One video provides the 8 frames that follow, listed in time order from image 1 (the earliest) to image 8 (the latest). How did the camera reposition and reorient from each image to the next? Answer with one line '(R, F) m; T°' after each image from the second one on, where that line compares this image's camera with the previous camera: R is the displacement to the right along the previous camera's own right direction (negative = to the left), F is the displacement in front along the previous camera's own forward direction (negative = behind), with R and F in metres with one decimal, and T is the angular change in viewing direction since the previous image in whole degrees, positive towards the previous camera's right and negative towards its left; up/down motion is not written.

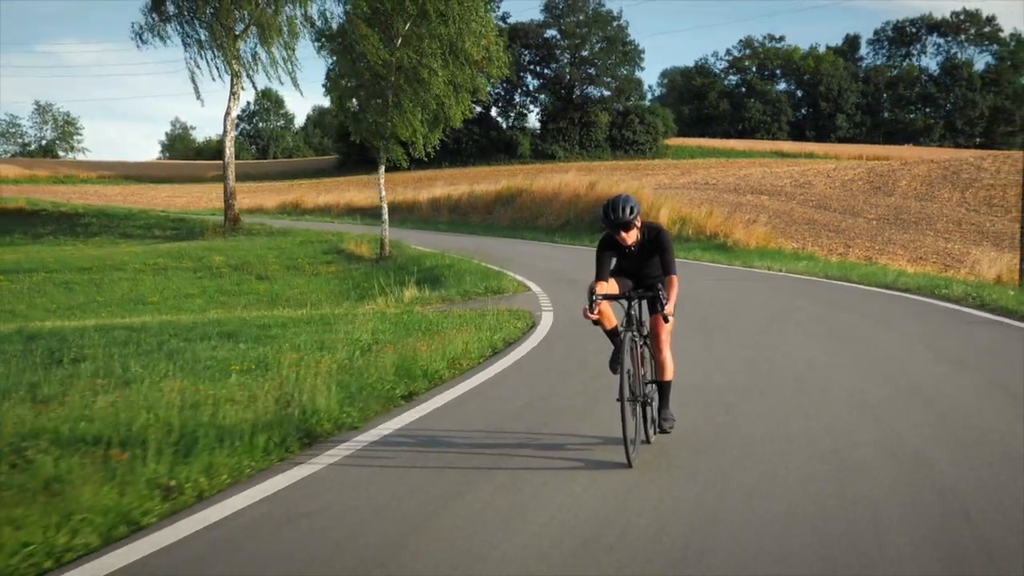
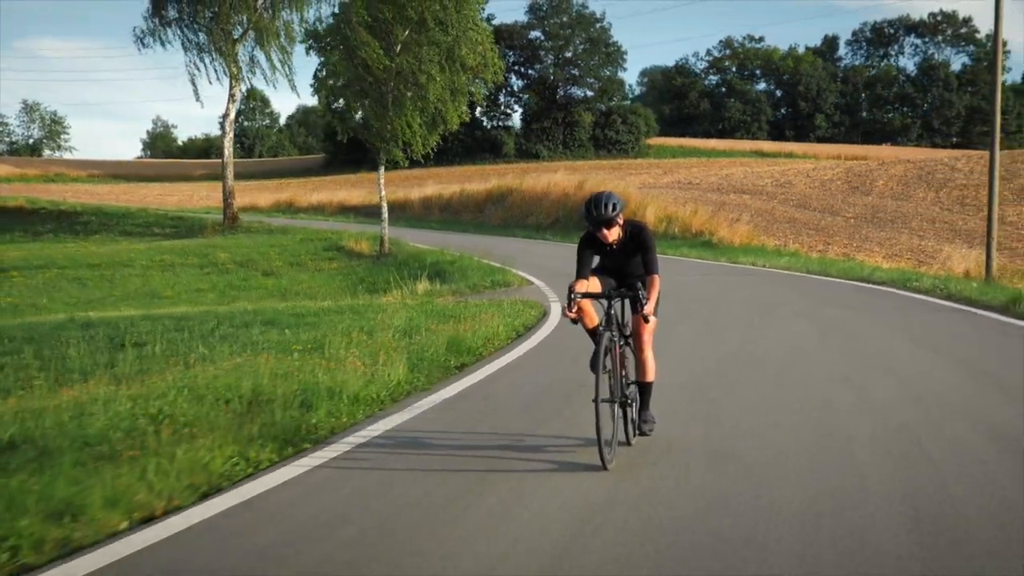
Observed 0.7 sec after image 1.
(-0.4, -1.1) m; +1°
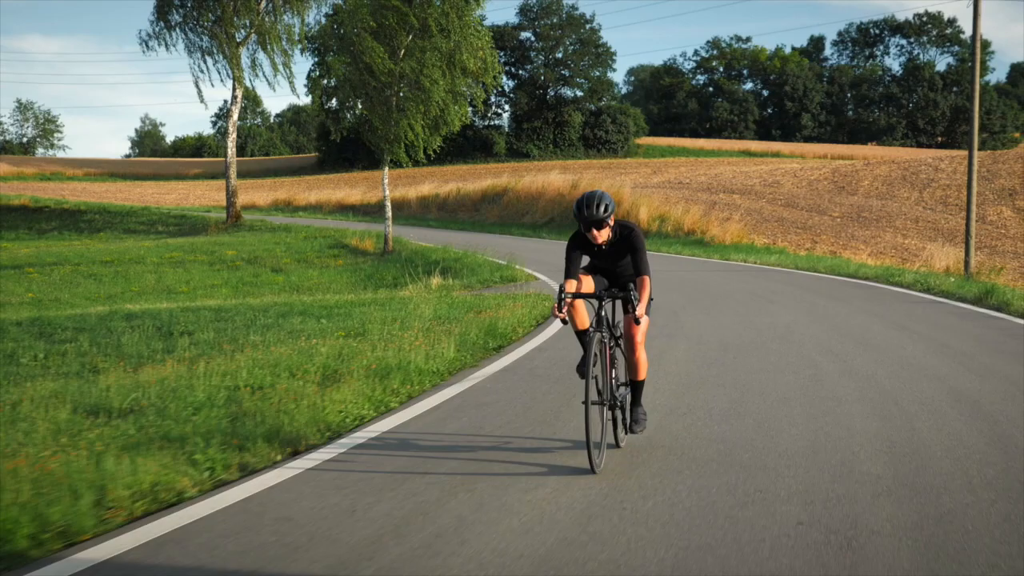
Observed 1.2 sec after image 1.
(-0.4, -1.0) m; +1°
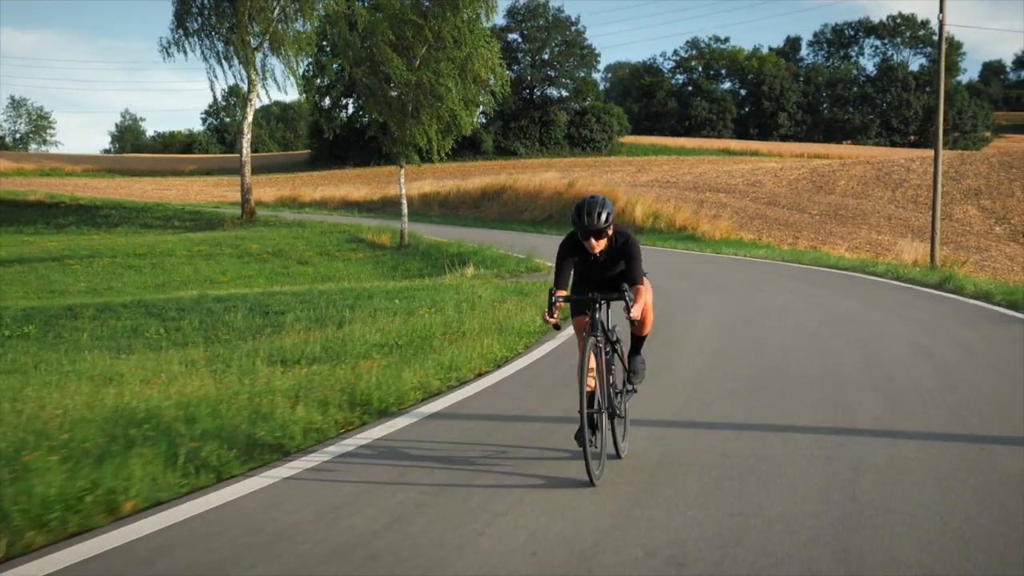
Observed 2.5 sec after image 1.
(-0.9, -2.3) m; +1°
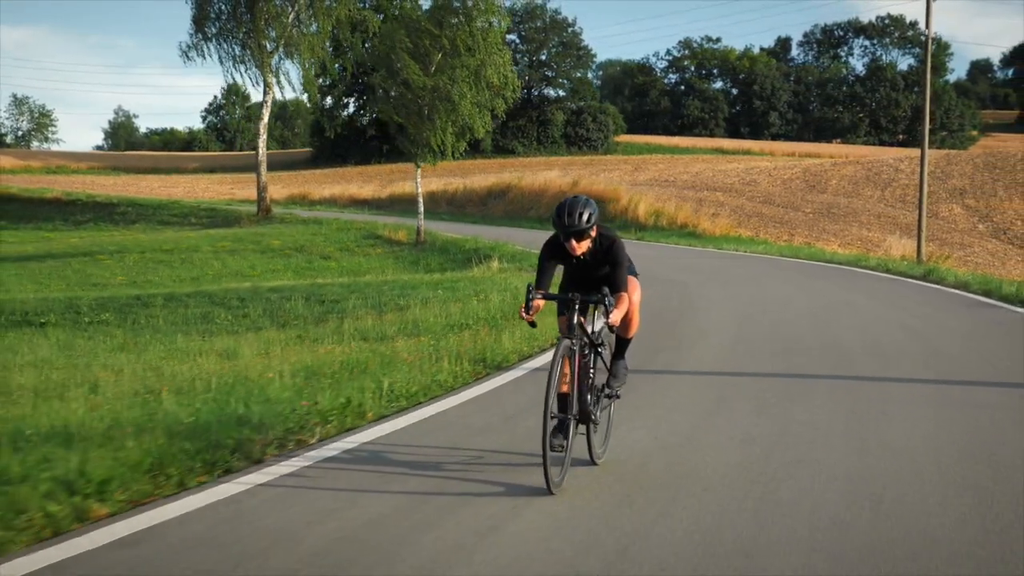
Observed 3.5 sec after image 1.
(-0.6, -1.6) m; +1°
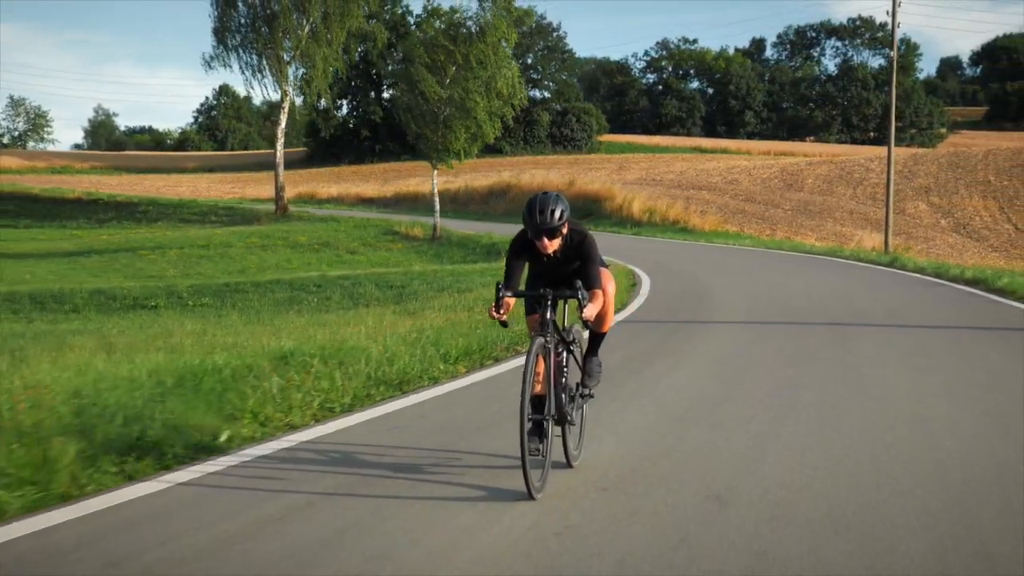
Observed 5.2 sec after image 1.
(-1.2, -3.1) m; +1°
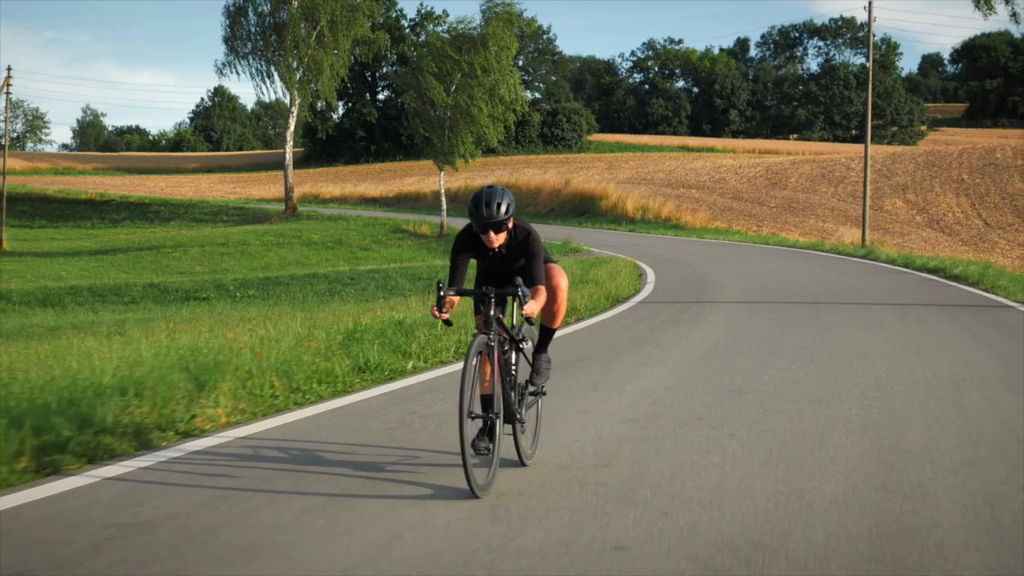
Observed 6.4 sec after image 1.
(-0.6, -2.2) m; +1°
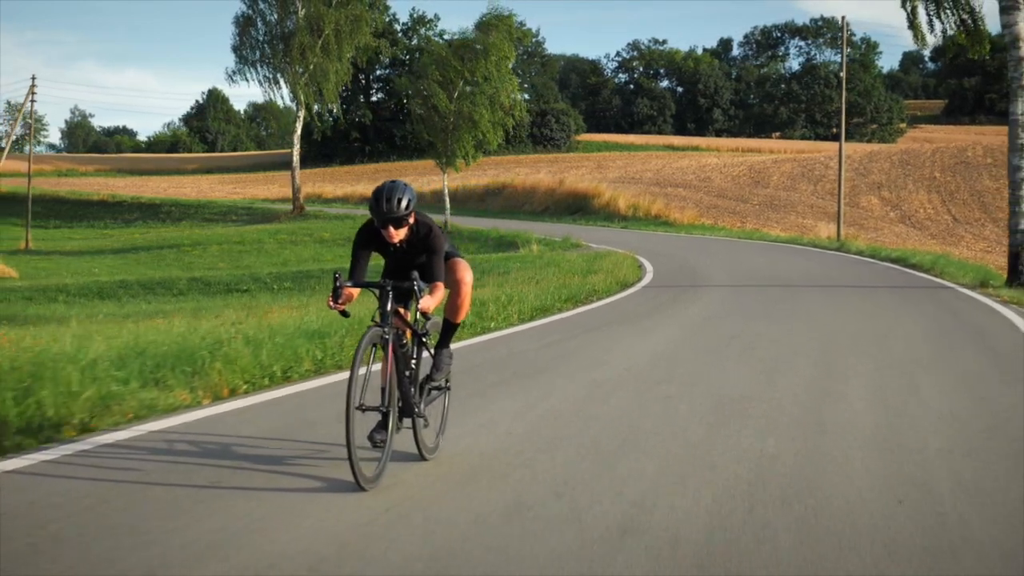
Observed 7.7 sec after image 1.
(-0.6, -2.4) m; +1°
